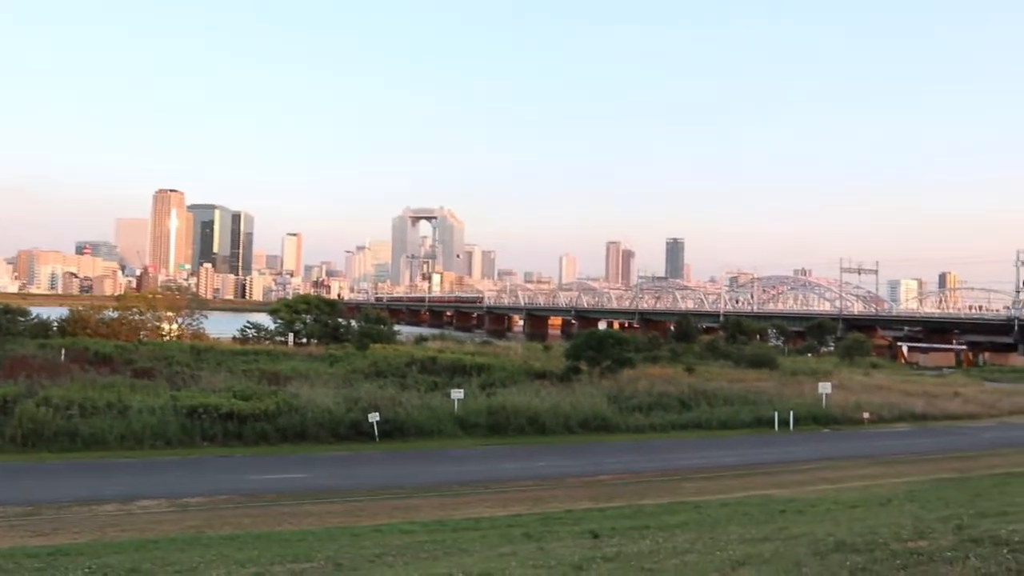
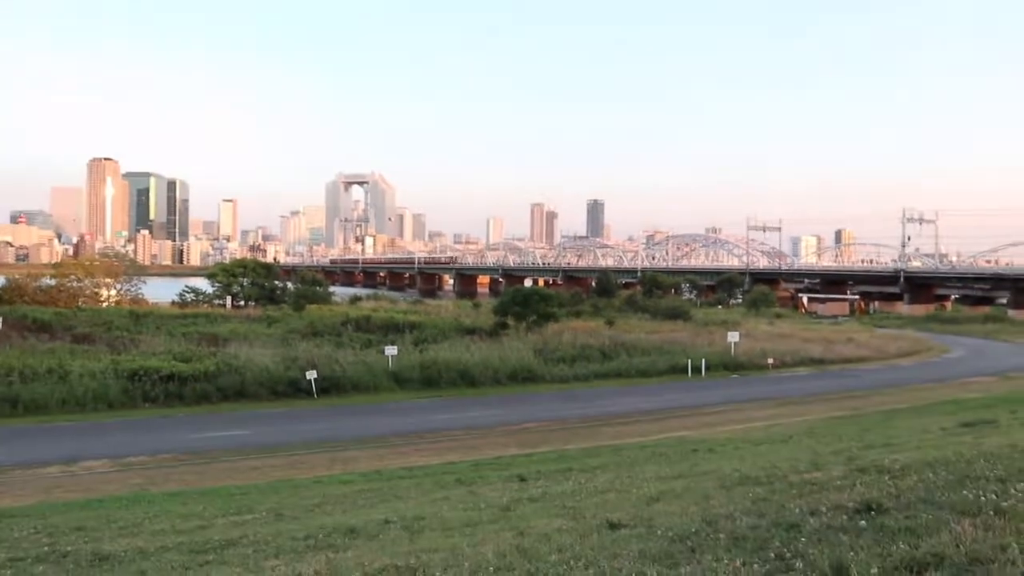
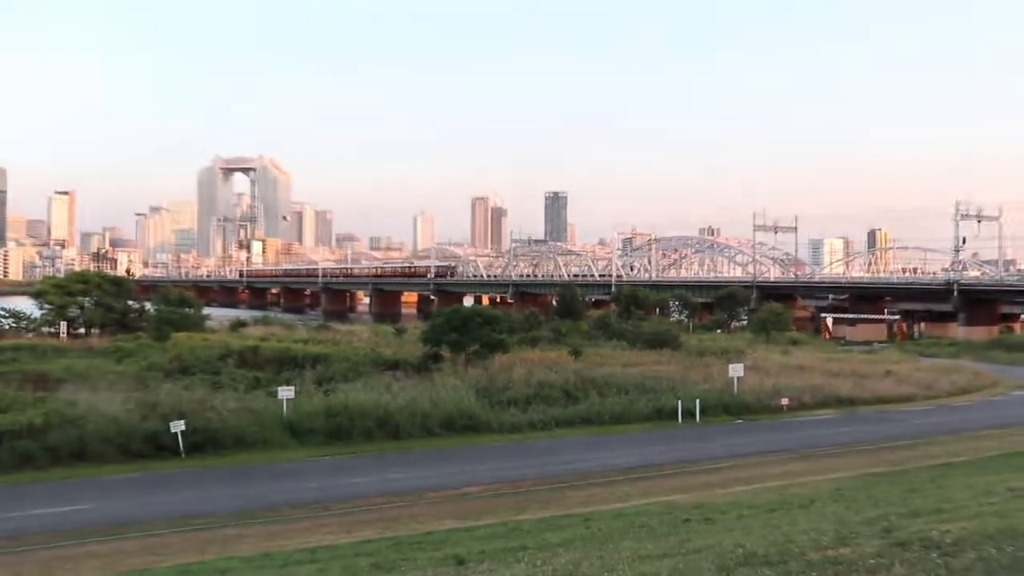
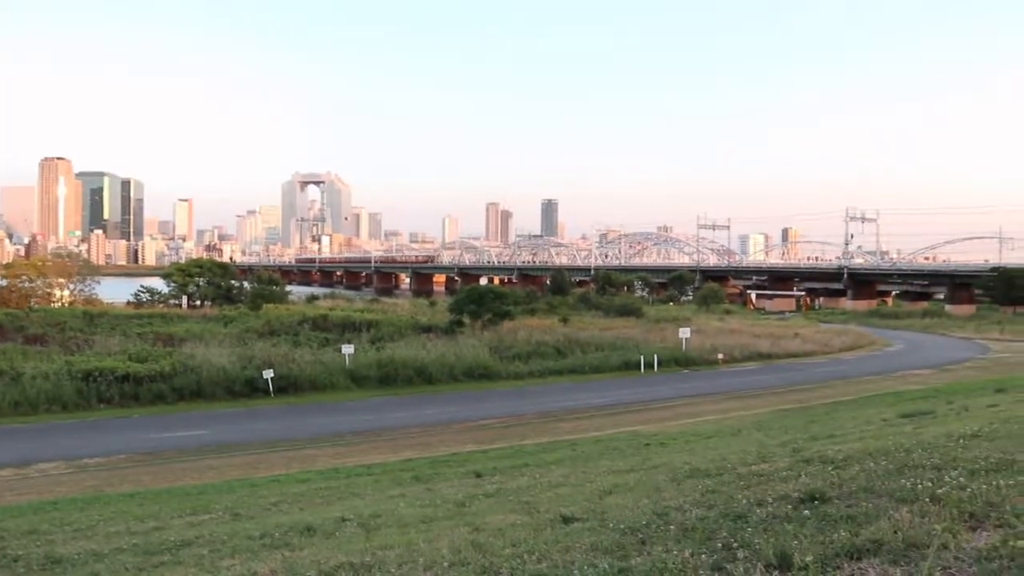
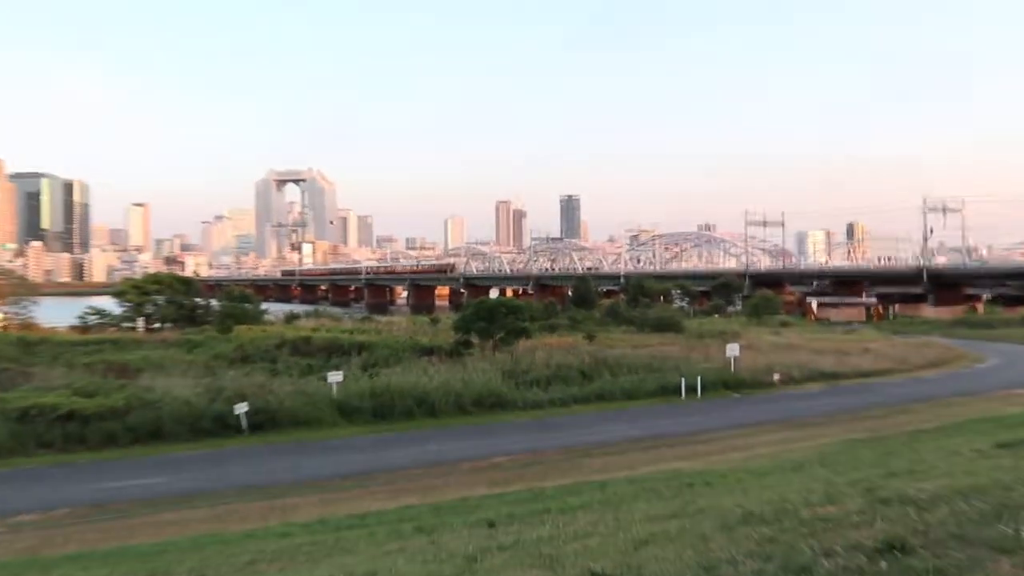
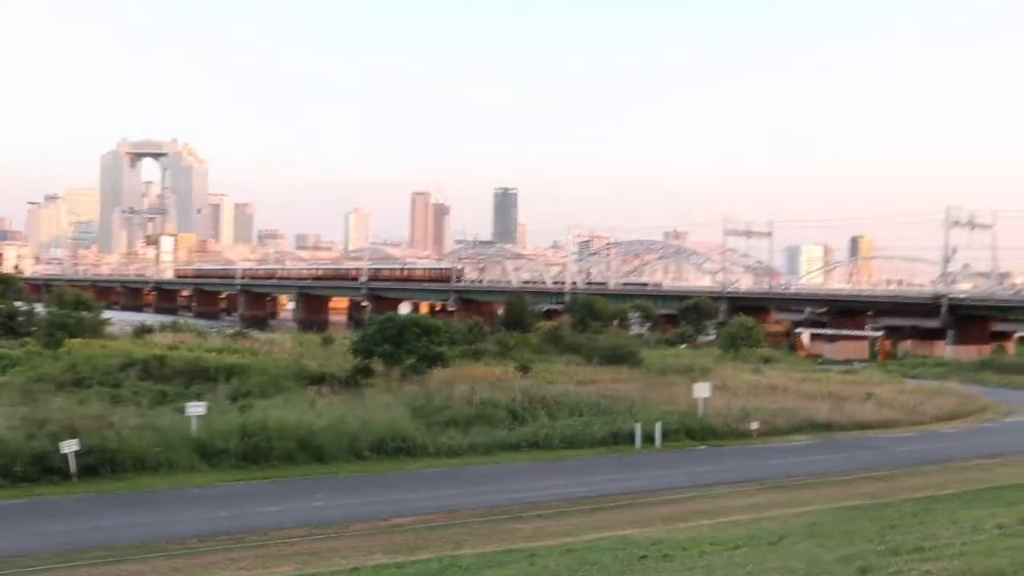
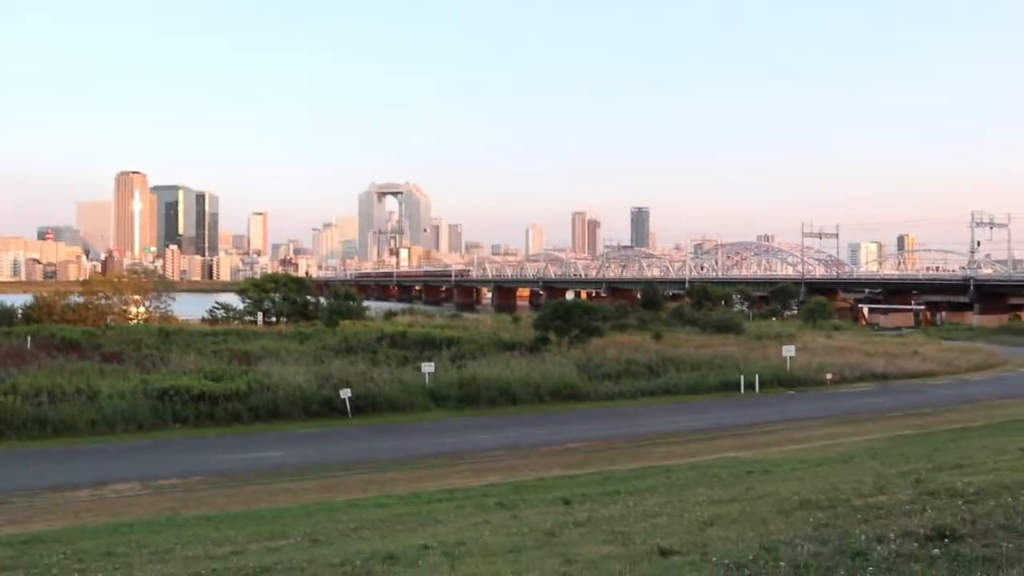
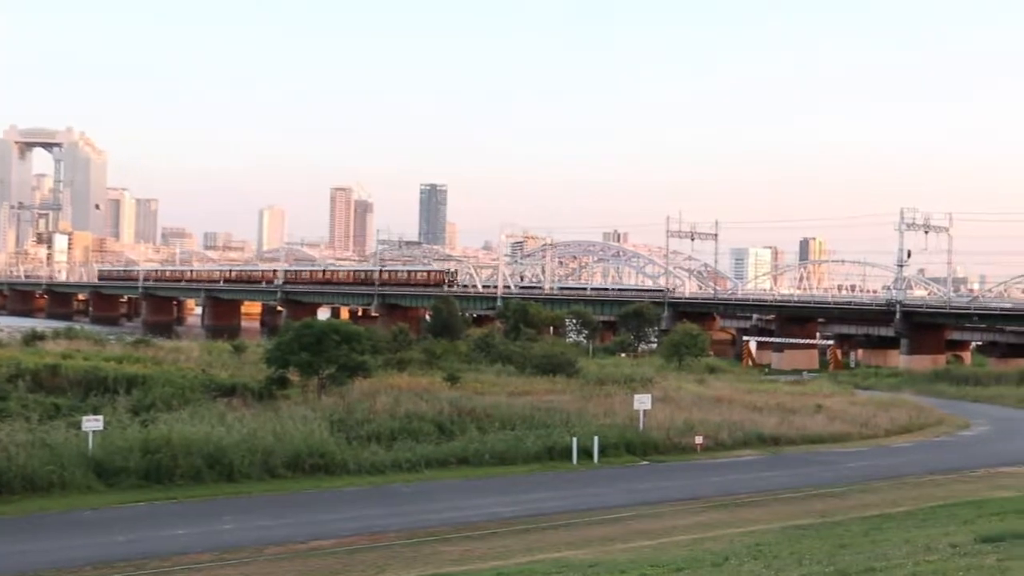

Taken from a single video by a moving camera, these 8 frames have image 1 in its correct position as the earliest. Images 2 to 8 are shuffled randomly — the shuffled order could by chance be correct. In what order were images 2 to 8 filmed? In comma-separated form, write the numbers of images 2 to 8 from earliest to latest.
7, 2, 4, 5, 3, 6, 8
